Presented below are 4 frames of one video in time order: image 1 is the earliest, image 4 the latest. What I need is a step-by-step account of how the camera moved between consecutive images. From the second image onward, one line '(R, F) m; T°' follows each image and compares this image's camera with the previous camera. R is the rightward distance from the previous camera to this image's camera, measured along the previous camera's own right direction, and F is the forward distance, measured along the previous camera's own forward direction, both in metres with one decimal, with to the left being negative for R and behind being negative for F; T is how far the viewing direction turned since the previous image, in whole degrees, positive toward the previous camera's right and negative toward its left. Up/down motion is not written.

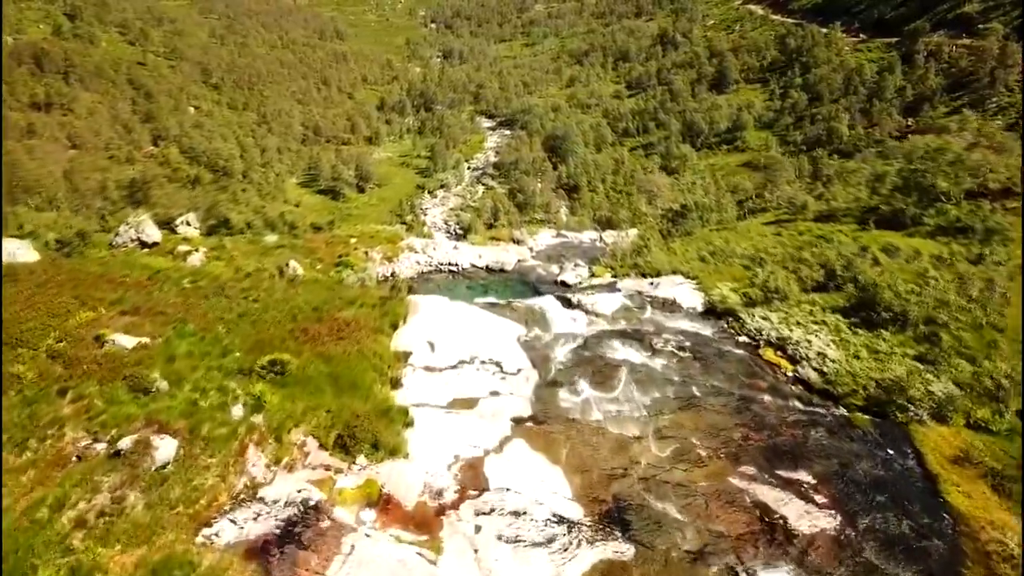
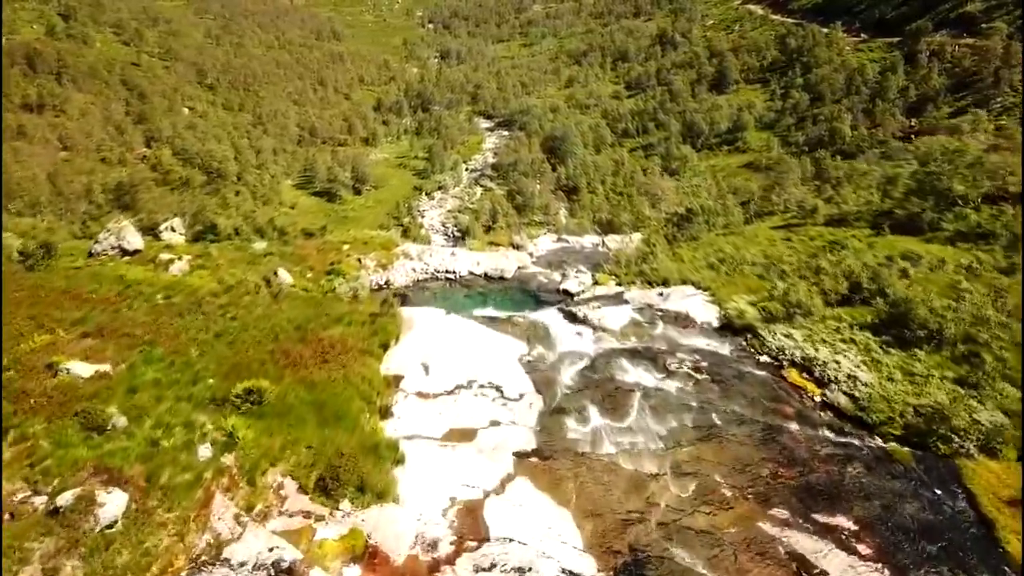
(-0.1, +2.7) m; 0°
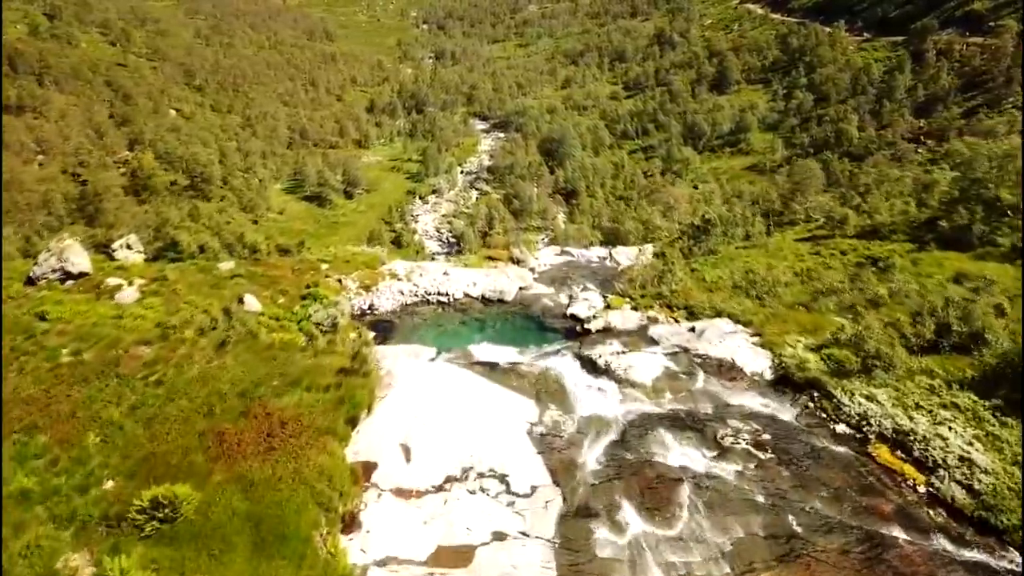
(-0.3, +6.8) m; 0°
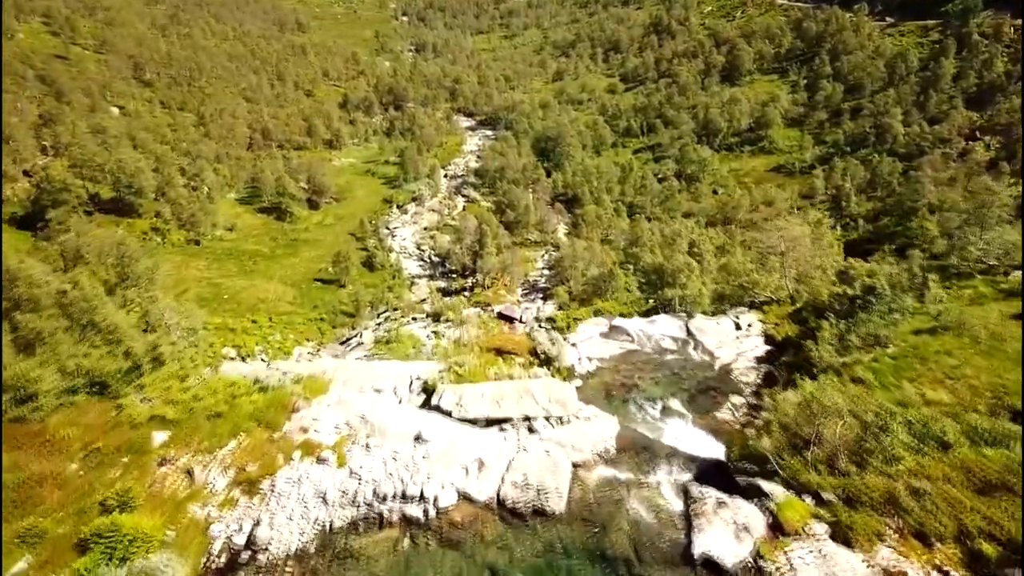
(-1.5, +28.2) m; +1°
